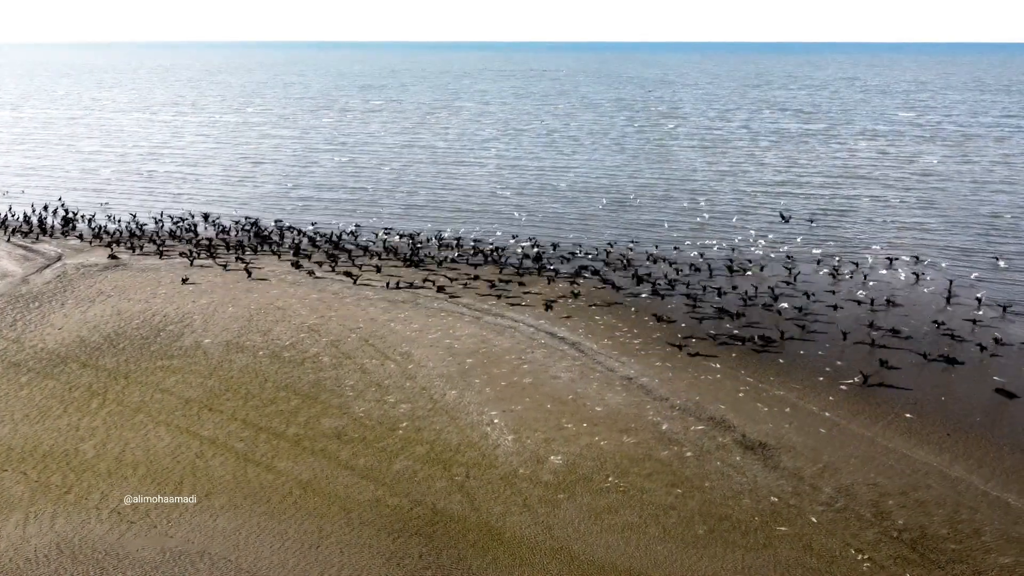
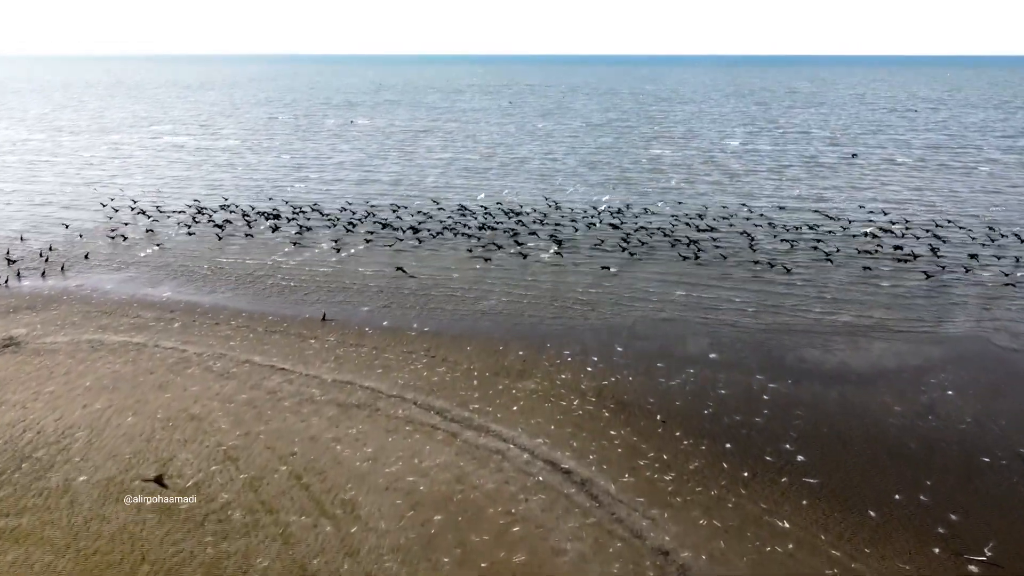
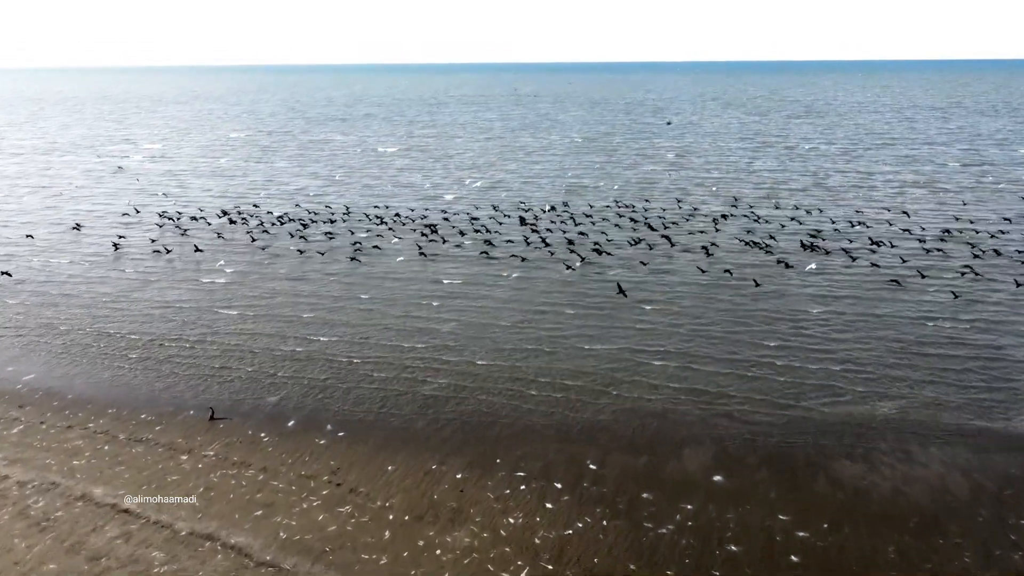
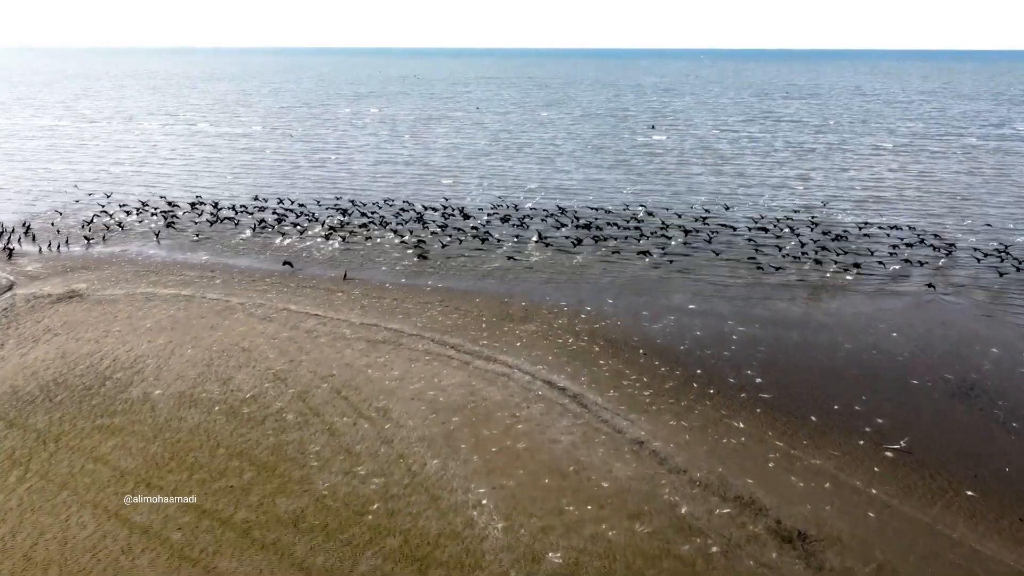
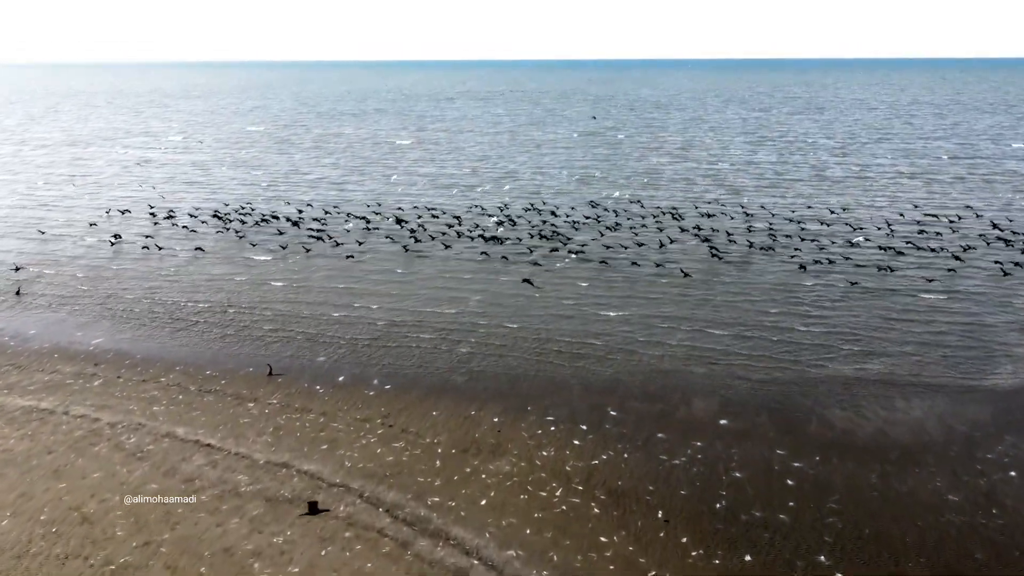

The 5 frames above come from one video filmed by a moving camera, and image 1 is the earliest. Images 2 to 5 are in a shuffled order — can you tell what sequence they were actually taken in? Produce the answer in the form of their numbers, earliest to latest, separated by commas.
4, 2, 5, 3
